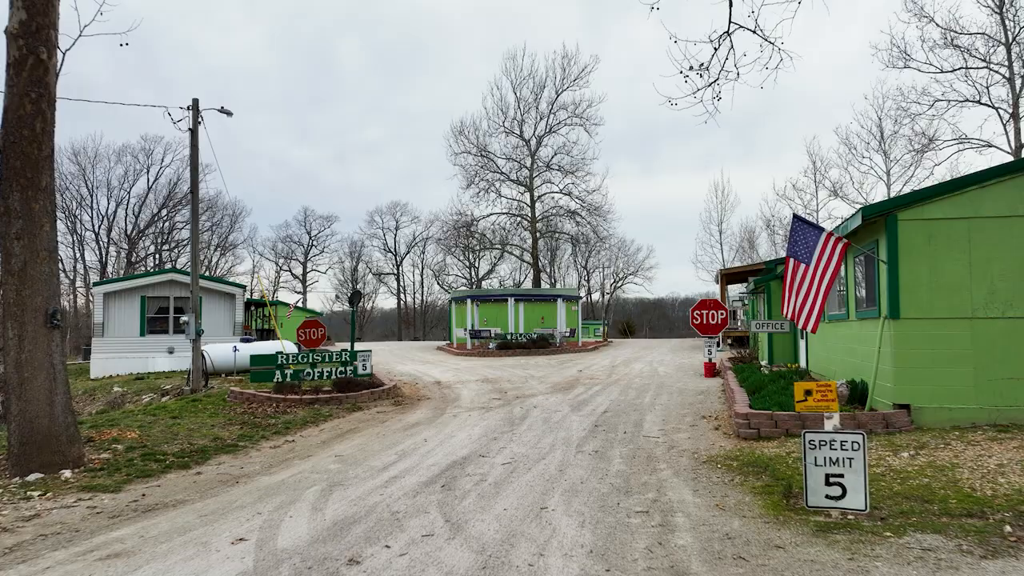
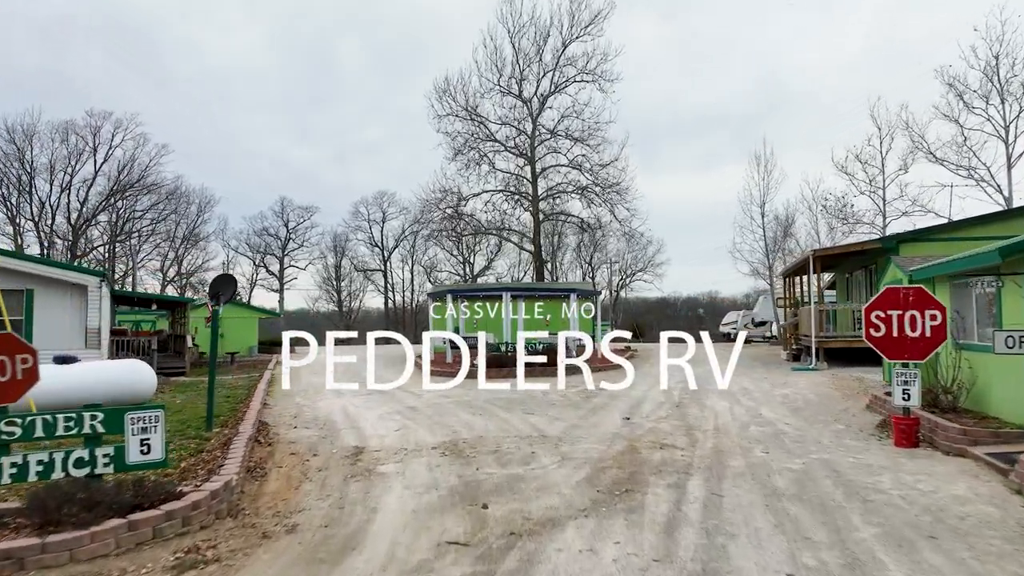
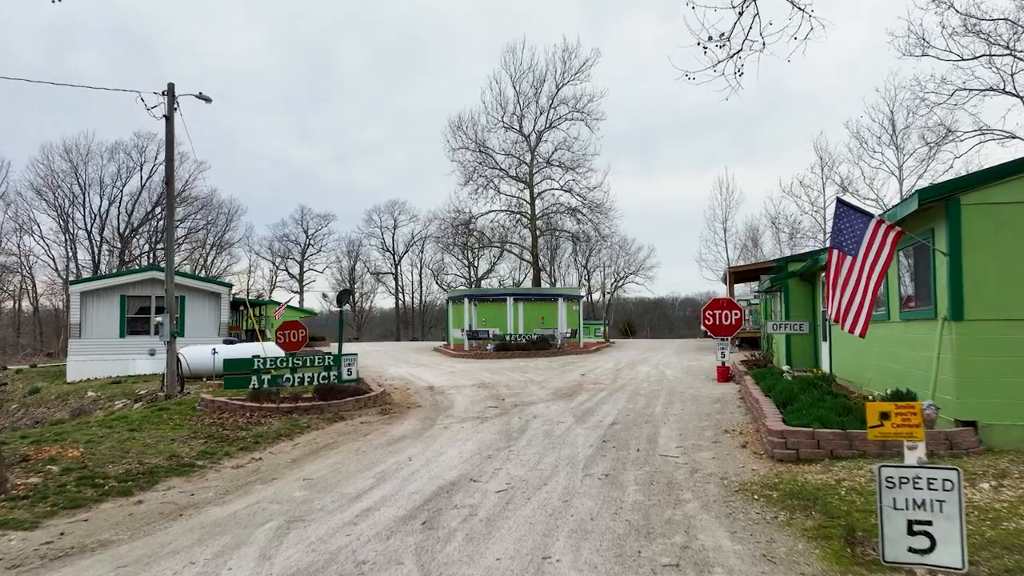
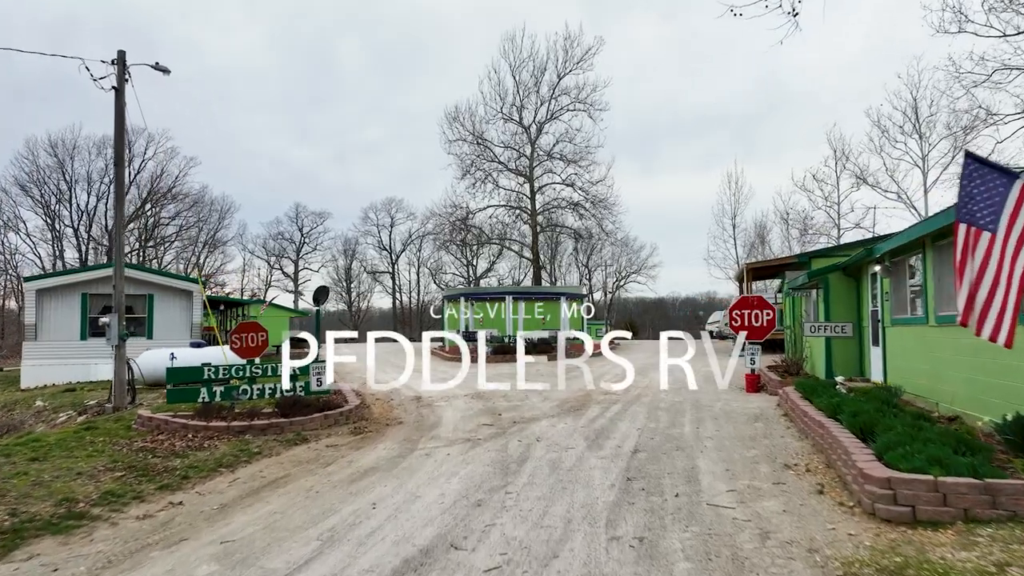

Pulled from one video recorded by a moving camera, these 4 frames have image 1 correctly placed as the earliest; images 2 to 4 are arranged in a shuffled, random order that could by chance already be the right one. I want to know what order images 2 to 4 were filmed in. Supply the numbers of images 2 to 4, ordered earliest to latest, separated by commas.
3, 4, 2
